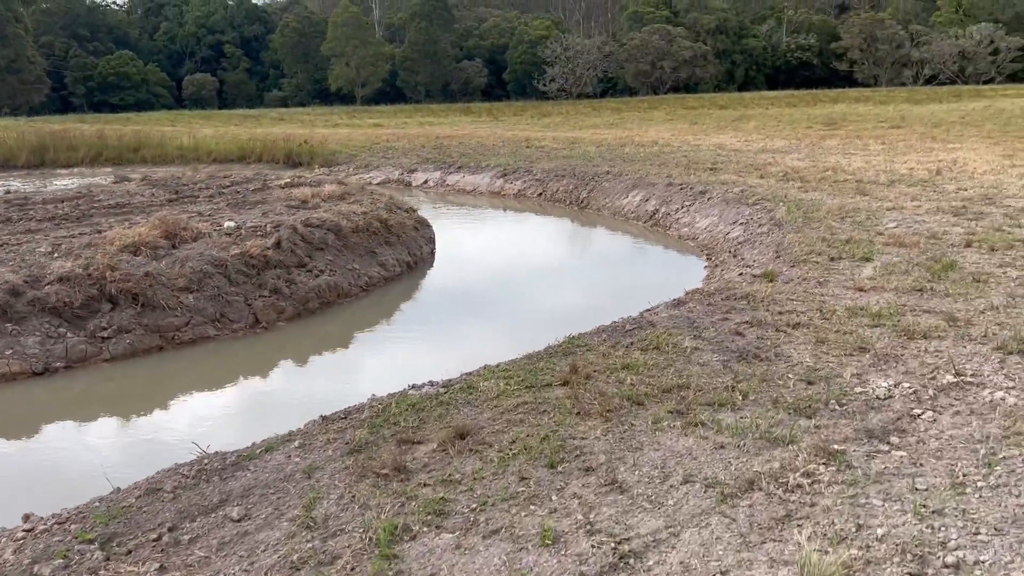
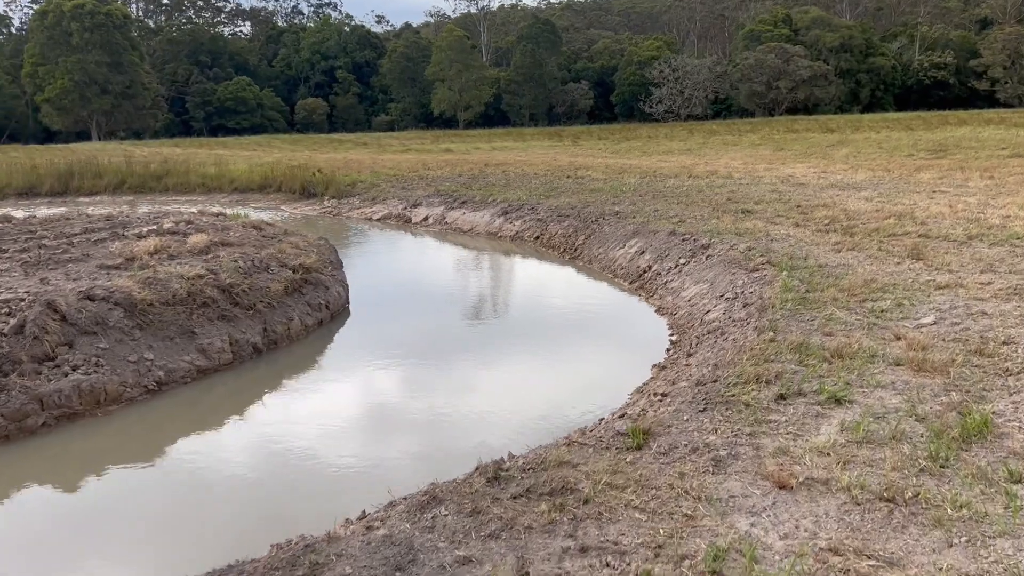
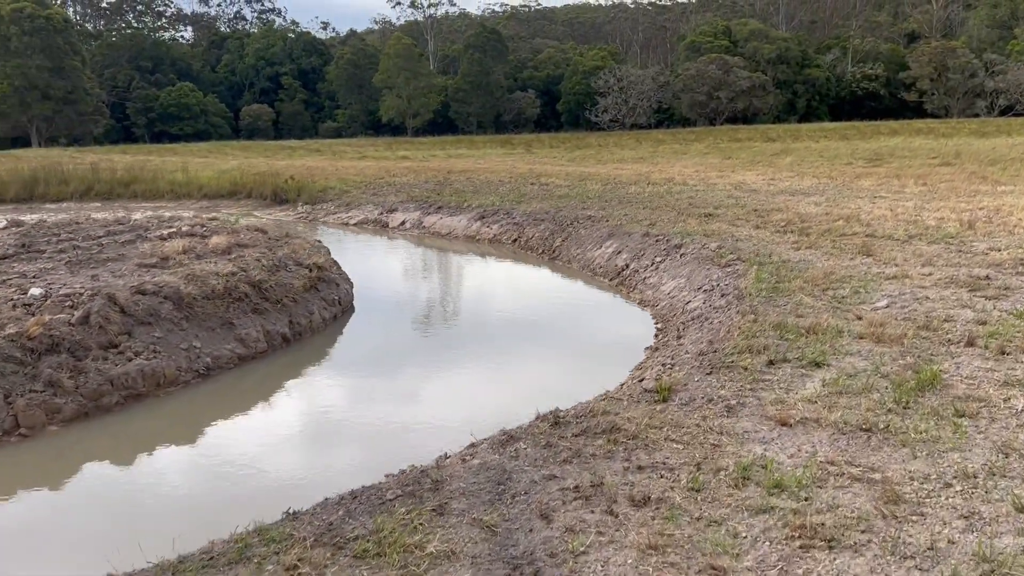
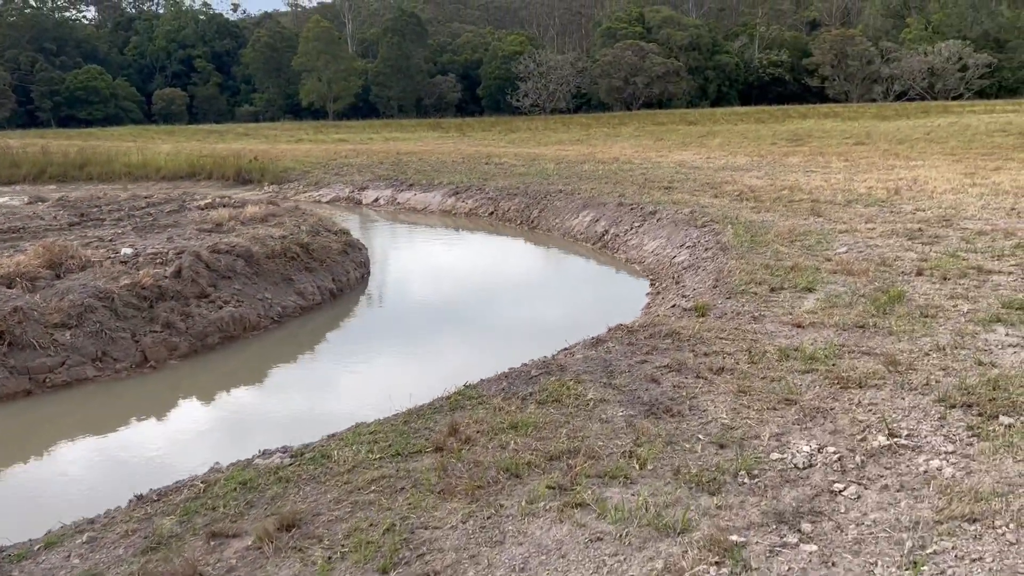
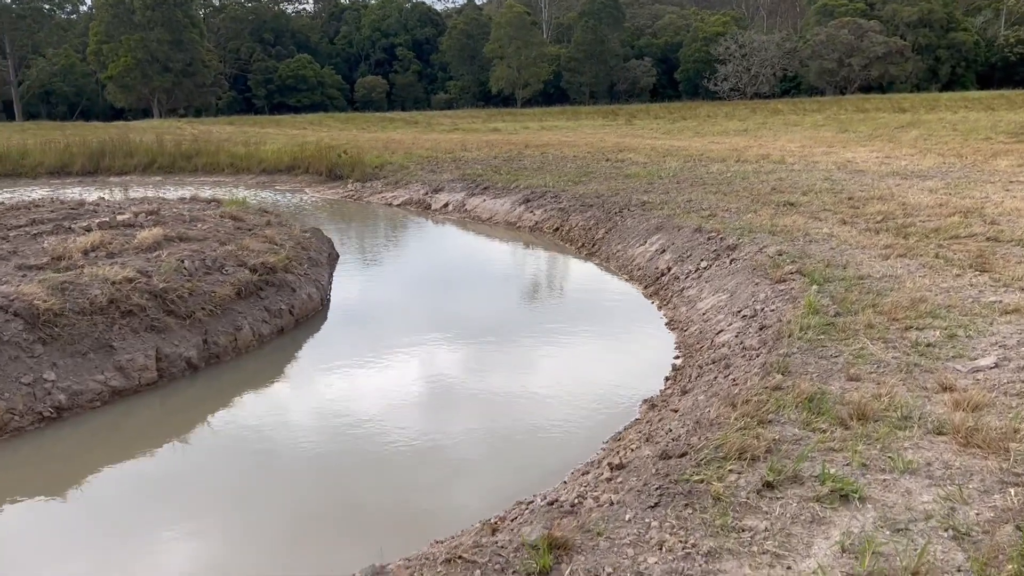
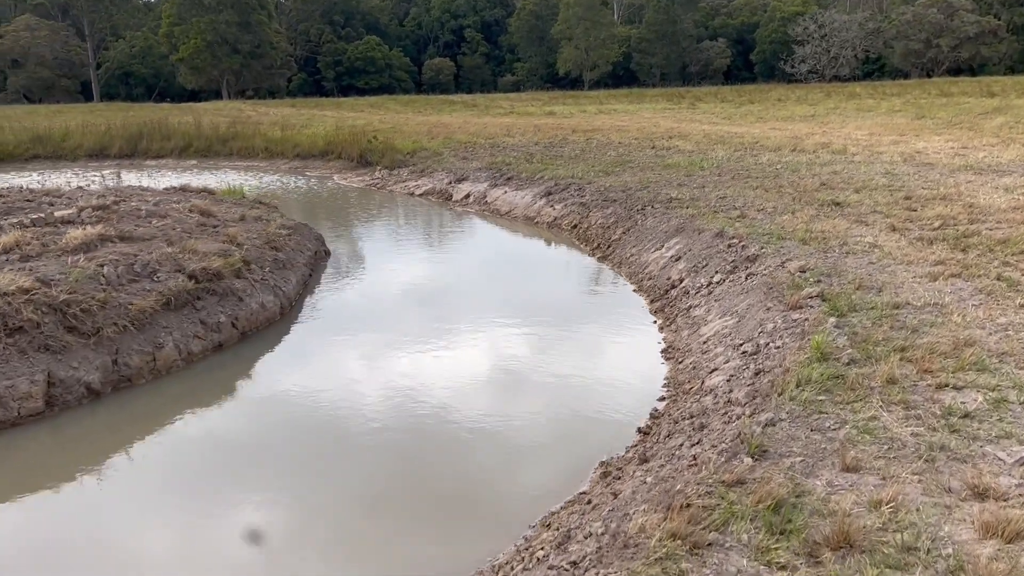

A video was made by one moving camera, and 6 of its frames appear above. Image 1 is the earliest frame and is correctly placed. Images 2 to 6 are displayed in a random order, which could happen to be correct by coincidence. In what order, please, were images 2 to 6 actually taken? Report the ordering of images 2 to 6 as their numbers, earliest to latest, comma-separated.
4, 3, 2, 5, 6
